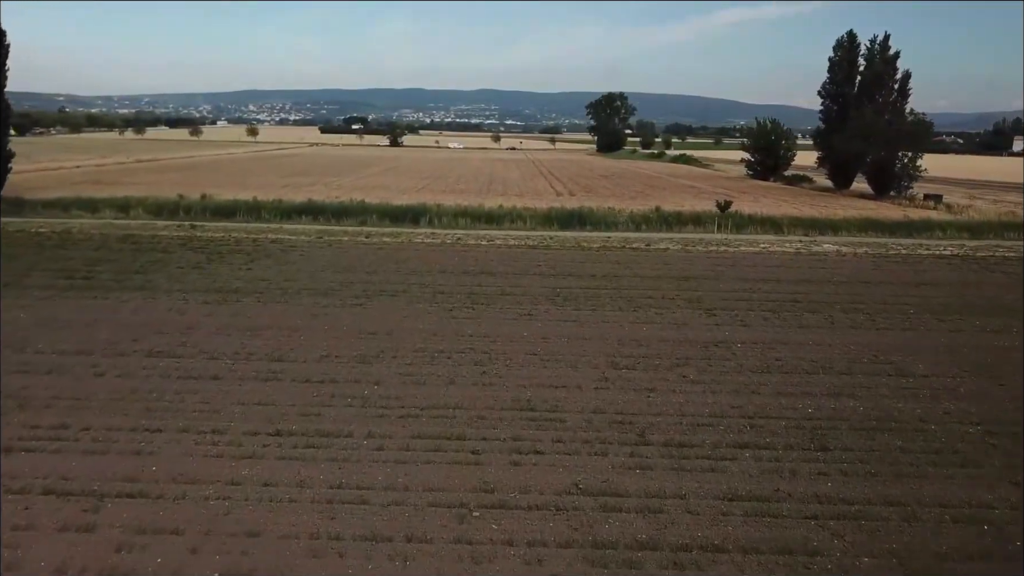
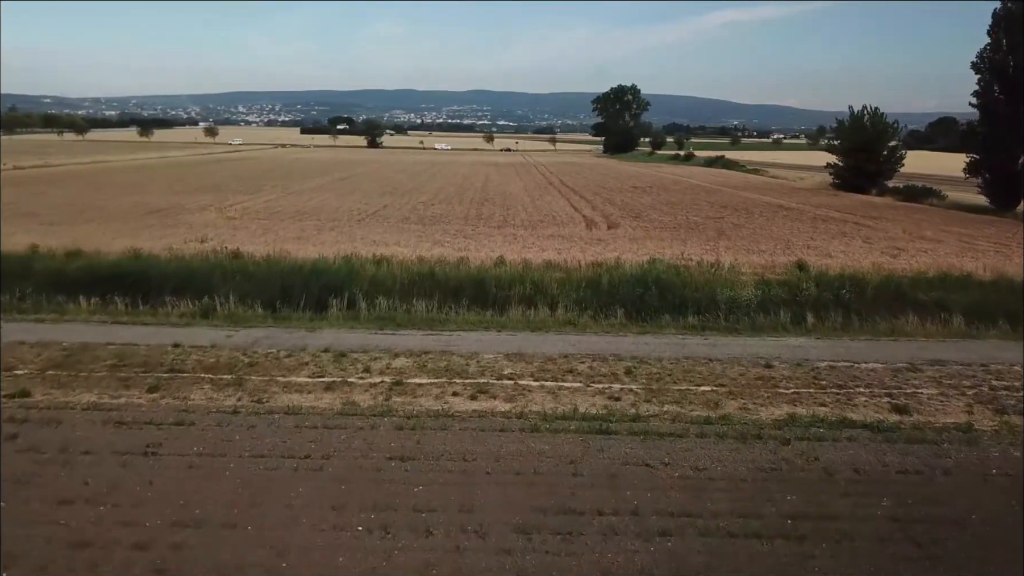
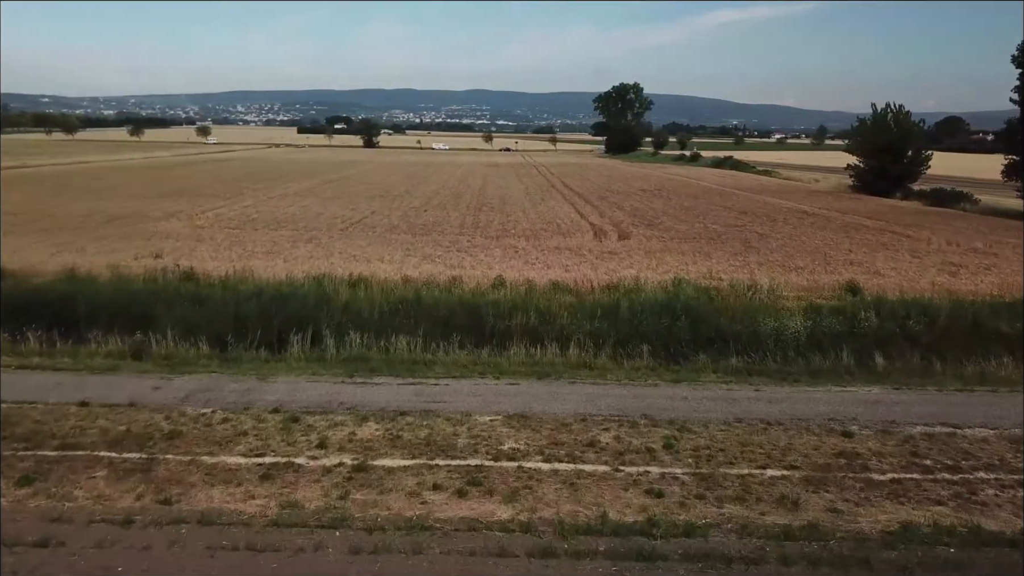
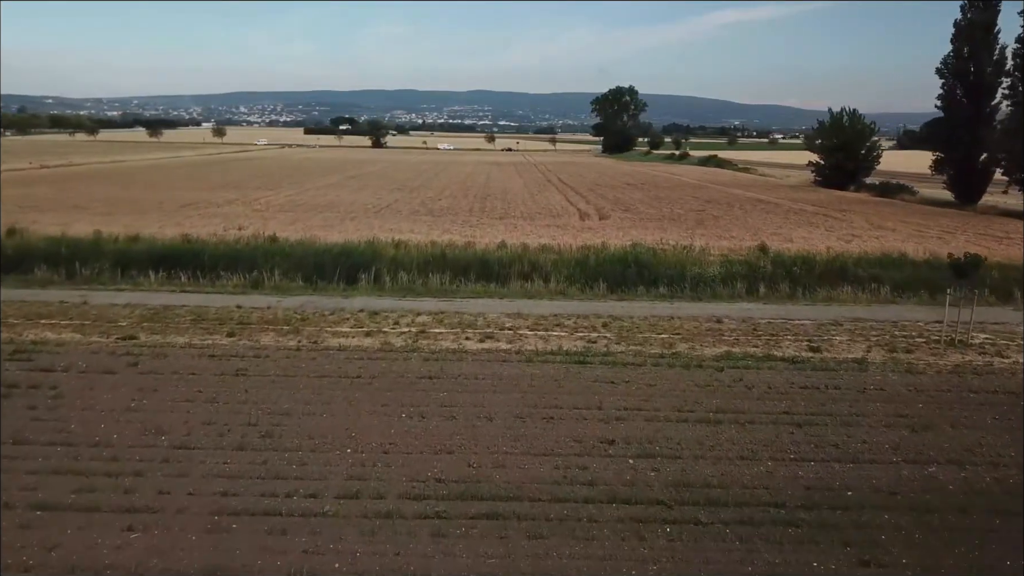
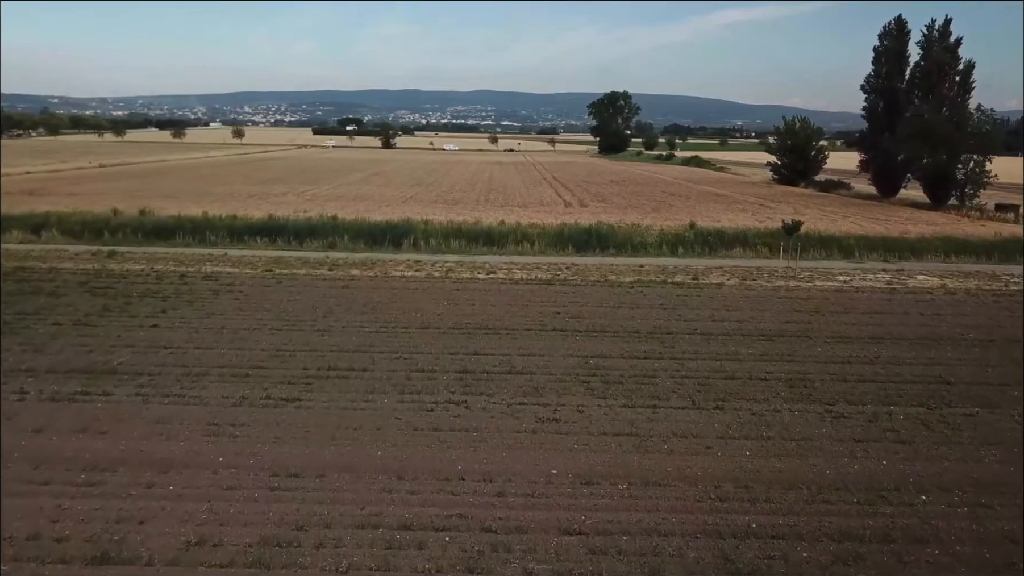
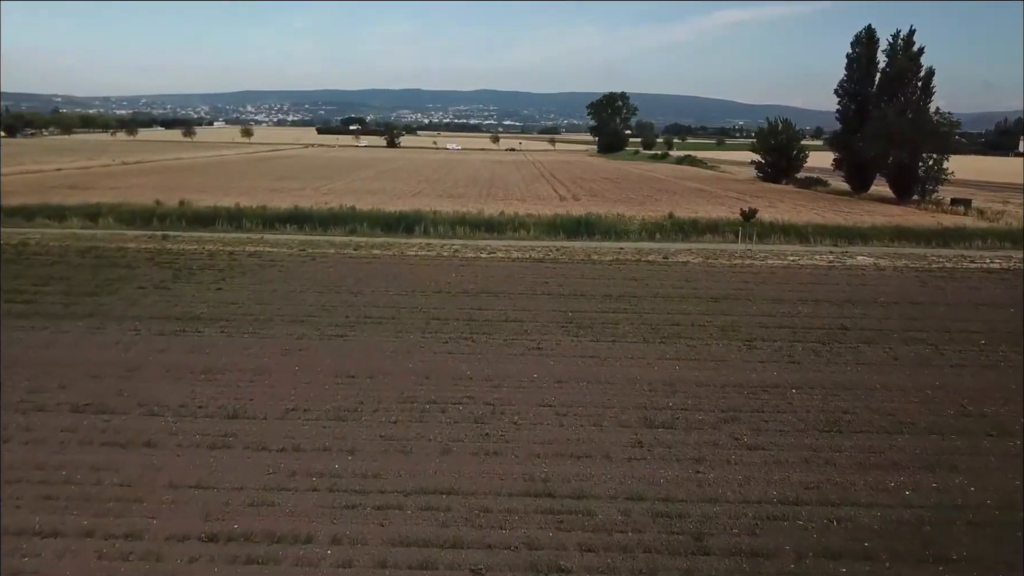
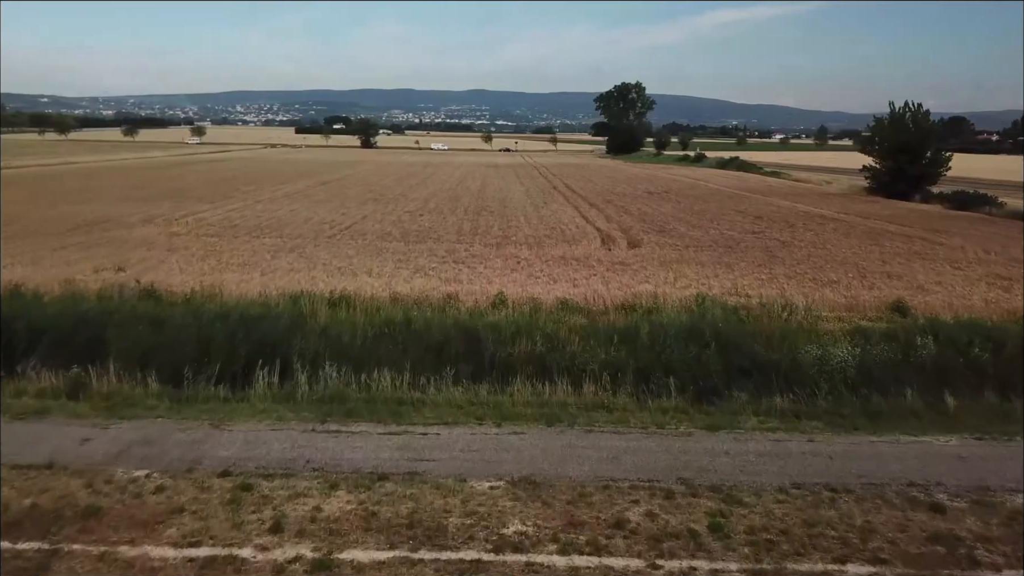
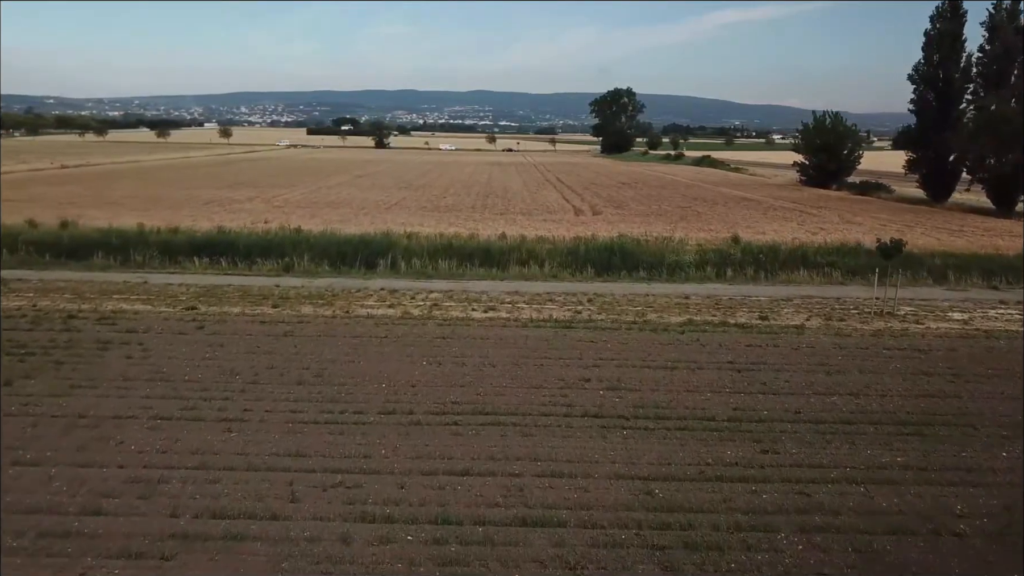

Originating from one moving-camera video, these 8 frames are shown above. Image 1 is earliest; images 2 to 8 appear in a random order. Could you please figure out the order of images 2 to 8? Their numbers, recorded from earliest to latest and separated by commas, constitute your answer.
6, 5, 8, 4, 2, 3, 7
